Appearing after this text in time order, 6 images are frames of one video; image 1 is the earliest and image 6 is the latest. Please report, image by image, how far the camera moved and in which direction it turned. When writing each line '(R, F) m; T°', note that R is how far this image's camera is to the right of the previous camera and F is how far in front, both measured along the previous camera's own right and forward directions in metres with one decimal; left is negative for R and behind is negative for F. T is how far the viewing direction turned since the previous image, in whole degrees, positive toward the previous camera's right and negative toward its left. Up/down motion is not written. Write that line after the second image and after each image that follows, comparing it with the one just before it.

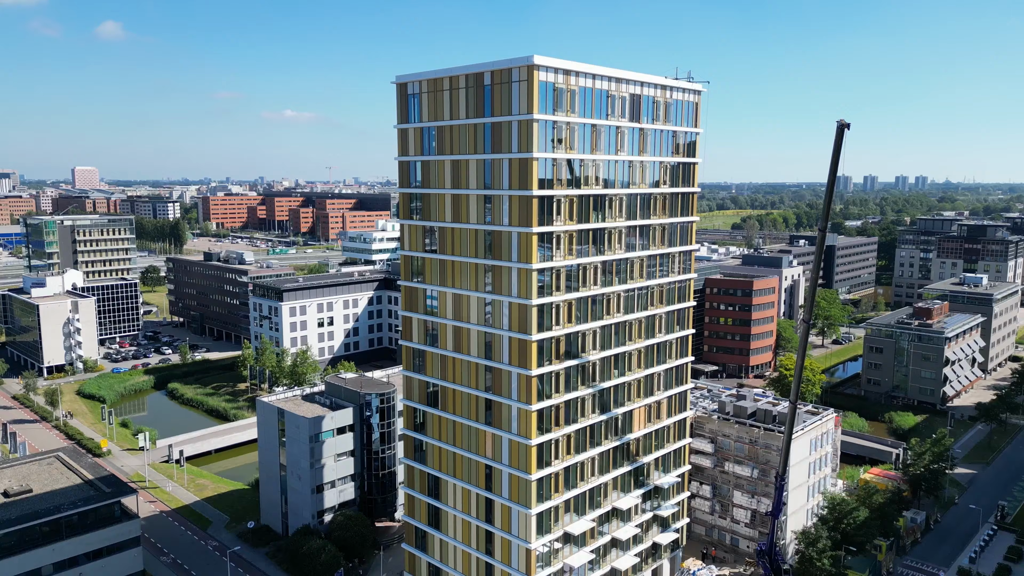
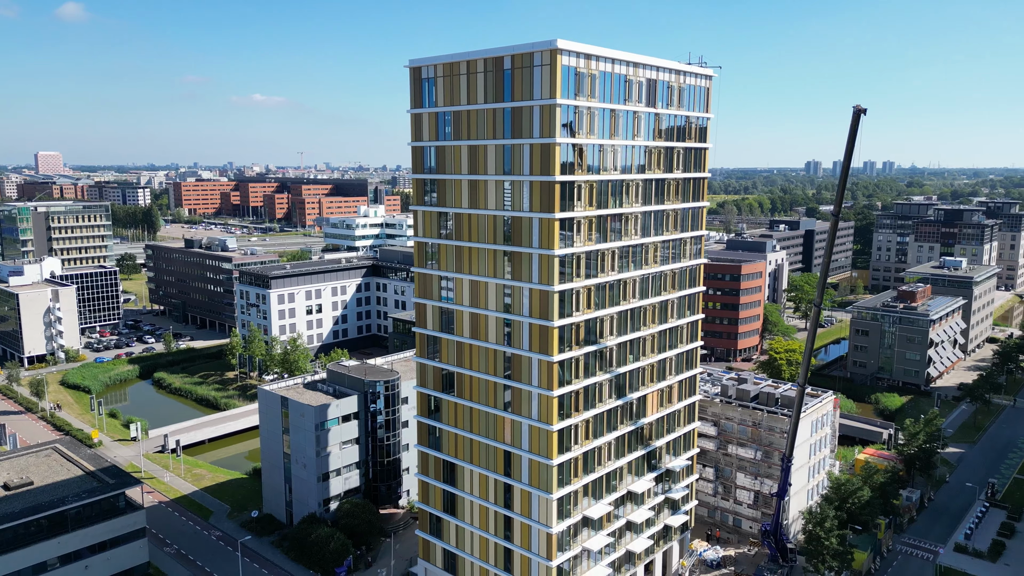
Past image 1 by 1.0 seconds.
(-4.8, +0.3) m; +2°
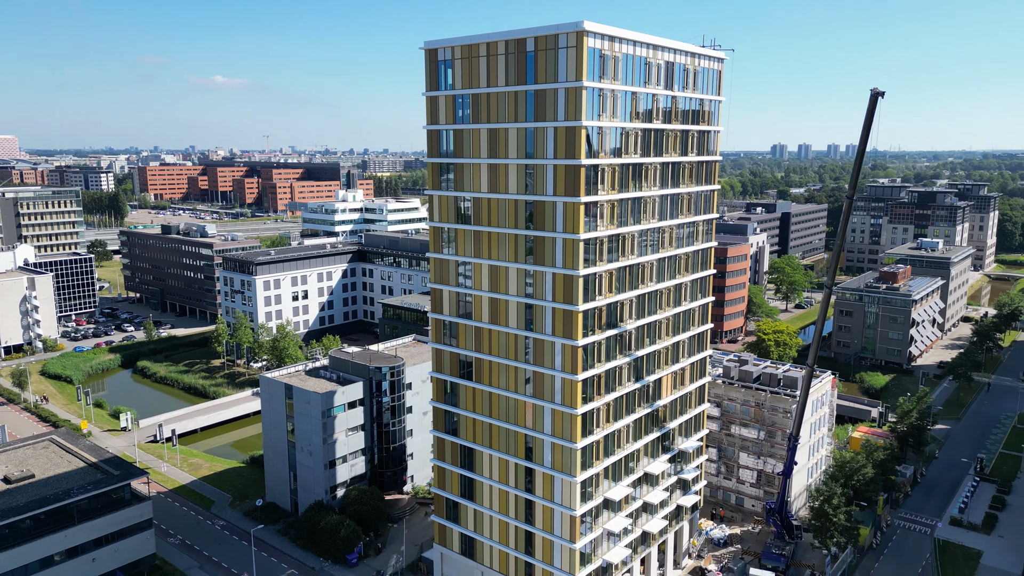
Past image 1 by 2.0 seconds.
(-5.6, +0.4) m; +2°
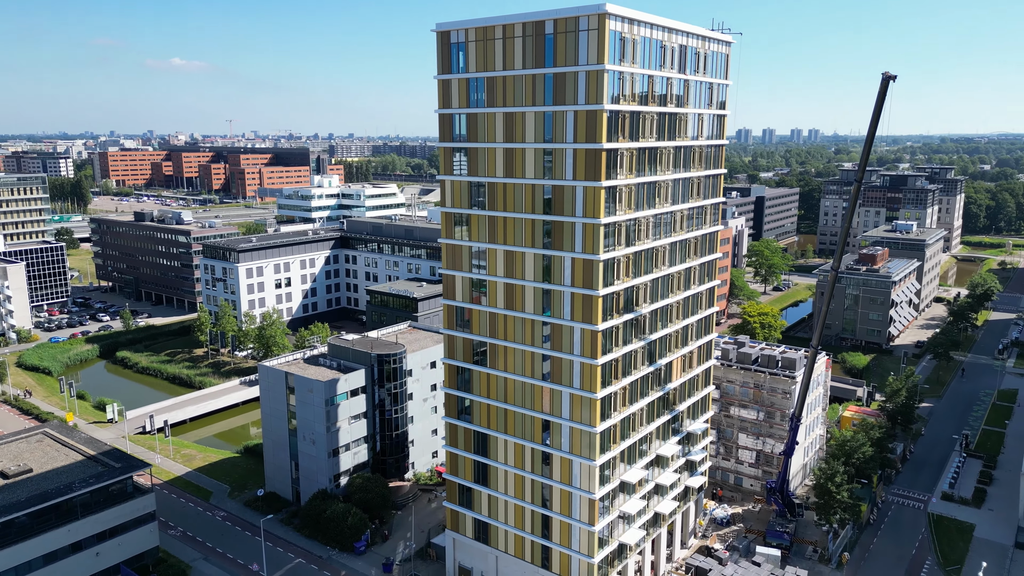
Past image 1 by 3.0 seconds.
(-5.3, +0.4) m; +2°
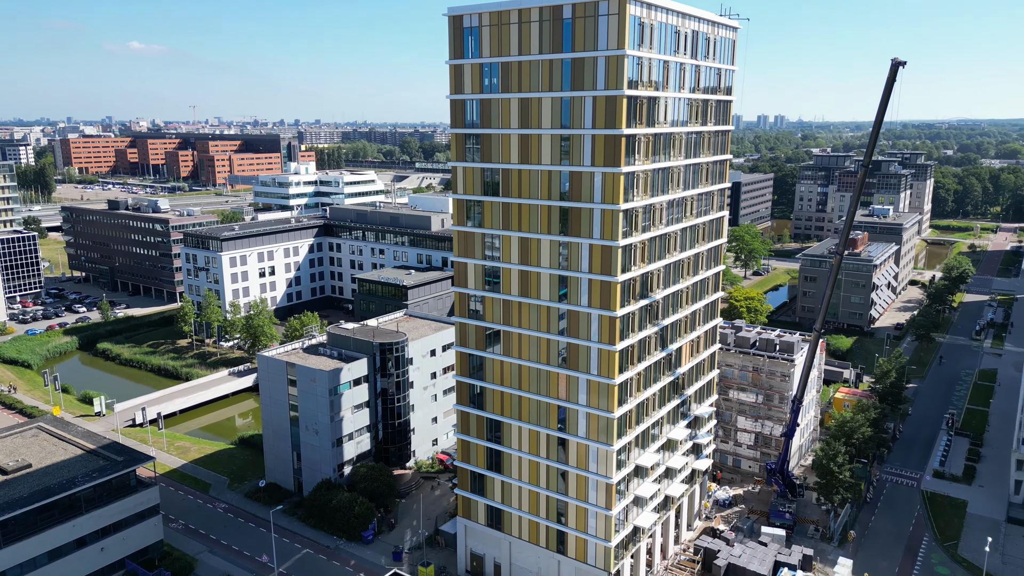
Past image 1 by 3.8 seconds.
(-5.0, +0.3) m; +2°
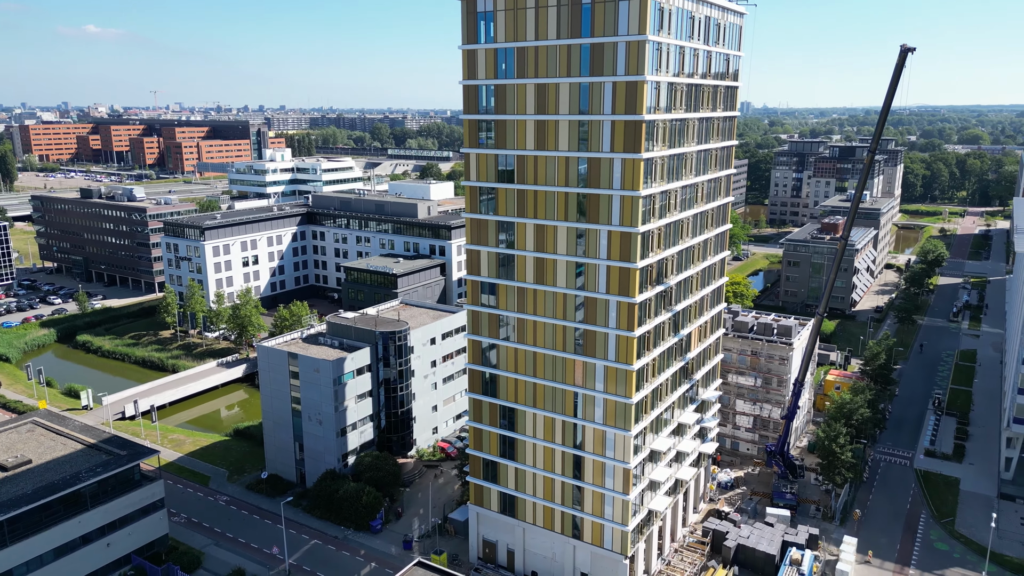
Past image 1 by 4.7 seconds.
(-5.2, +0.4) m; +2°
